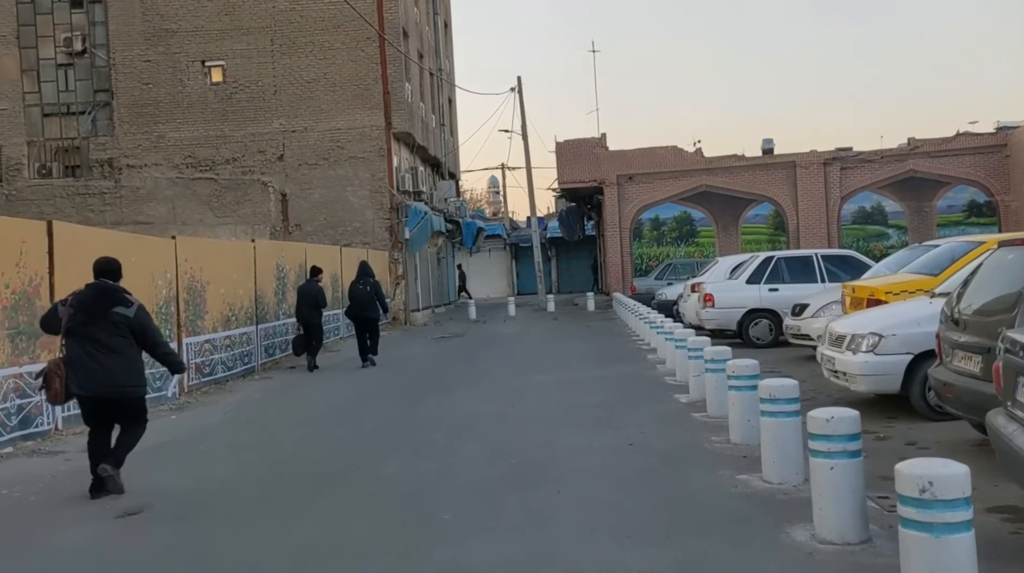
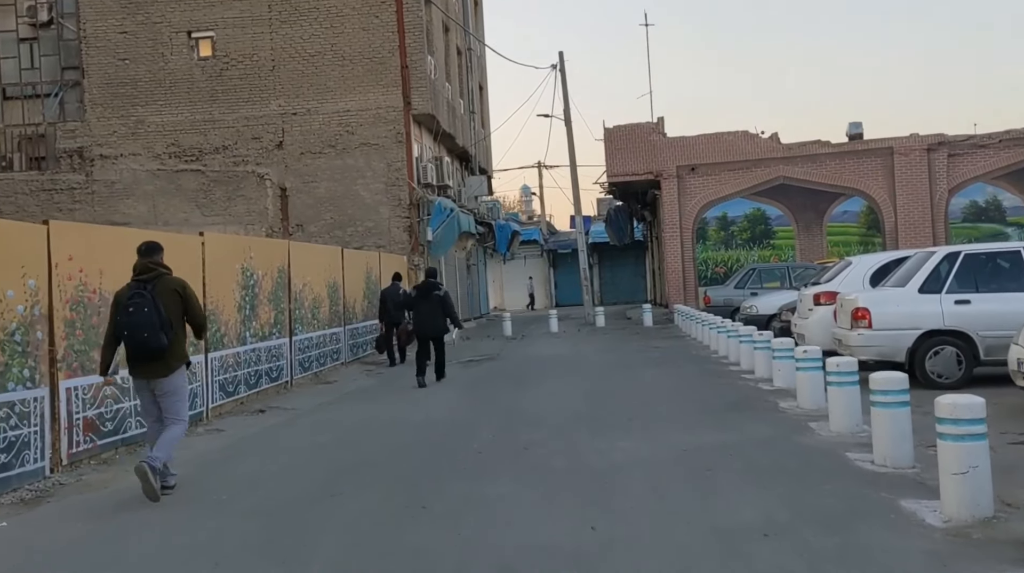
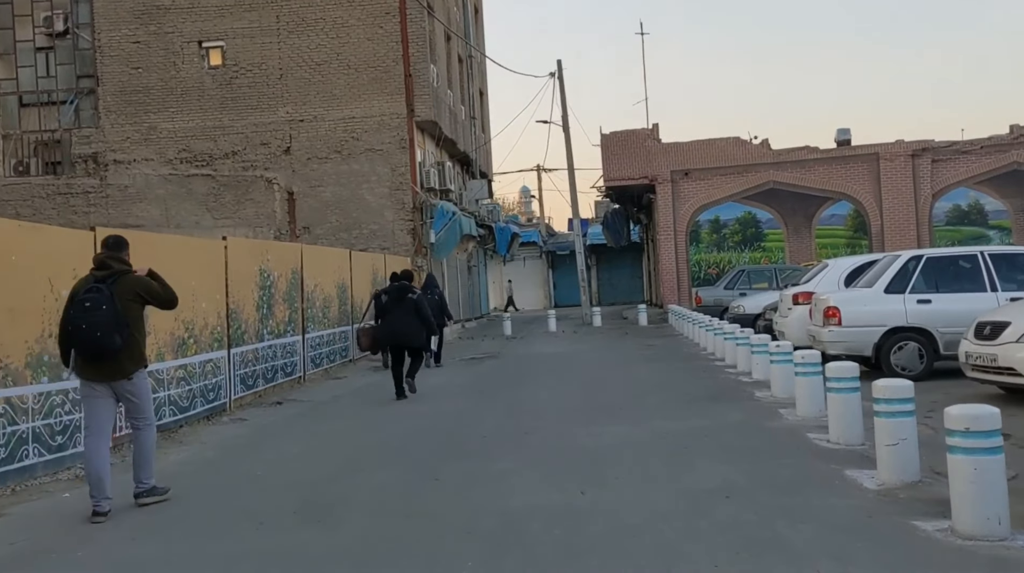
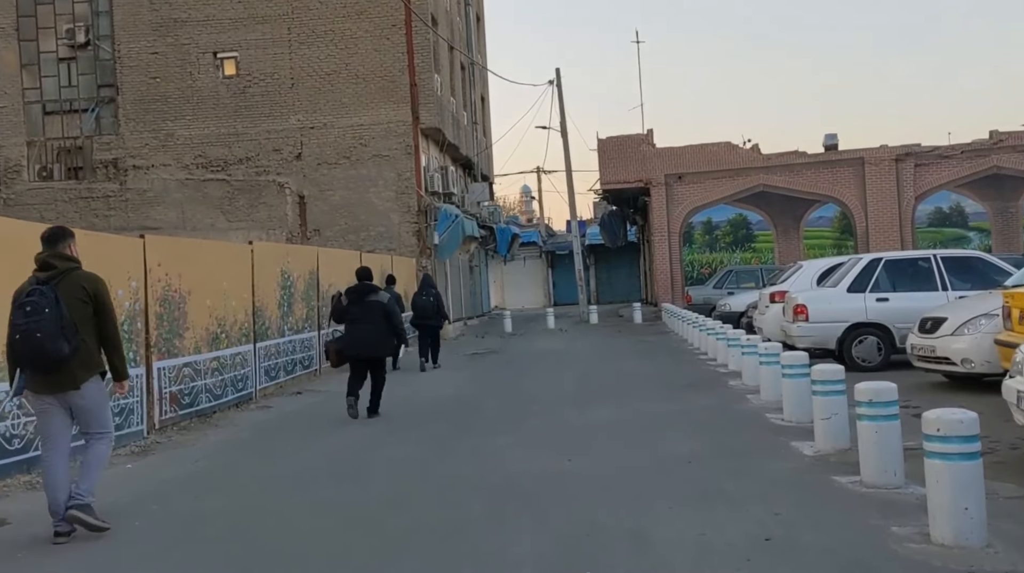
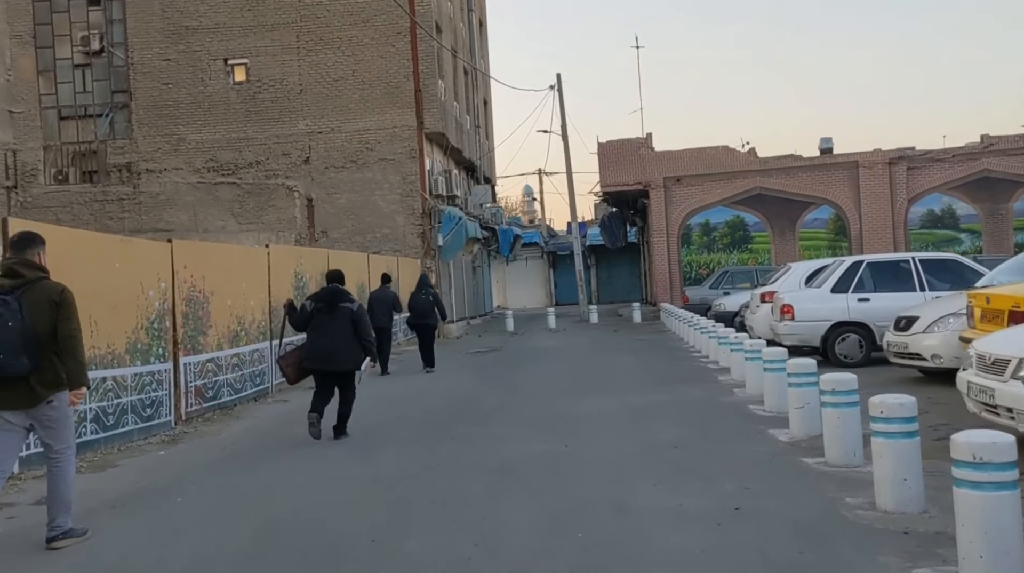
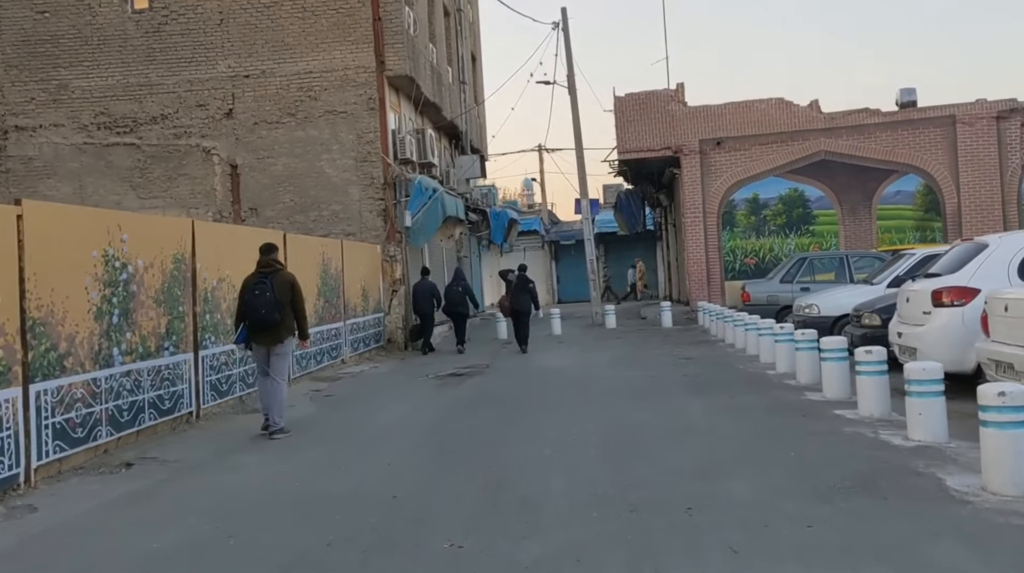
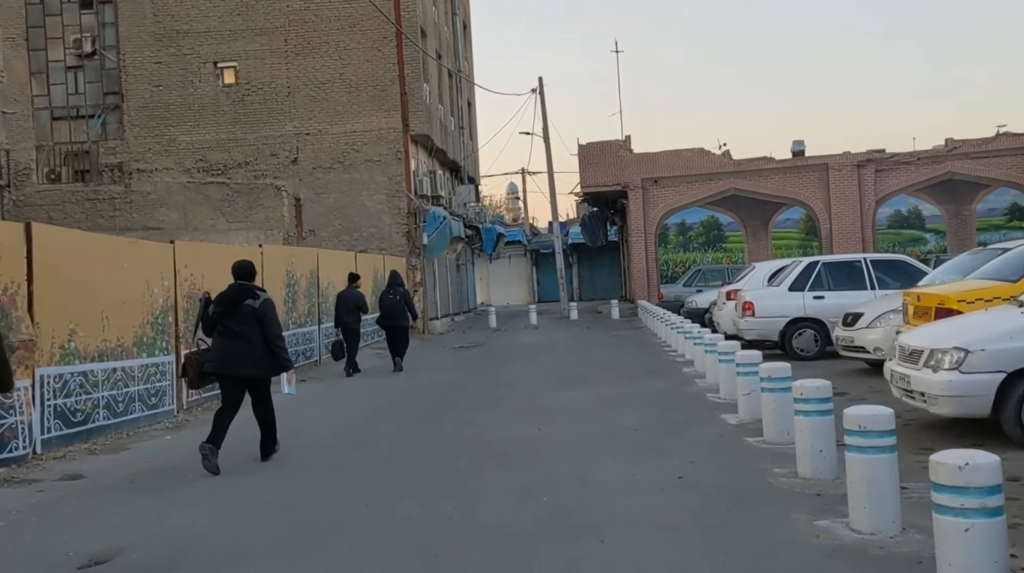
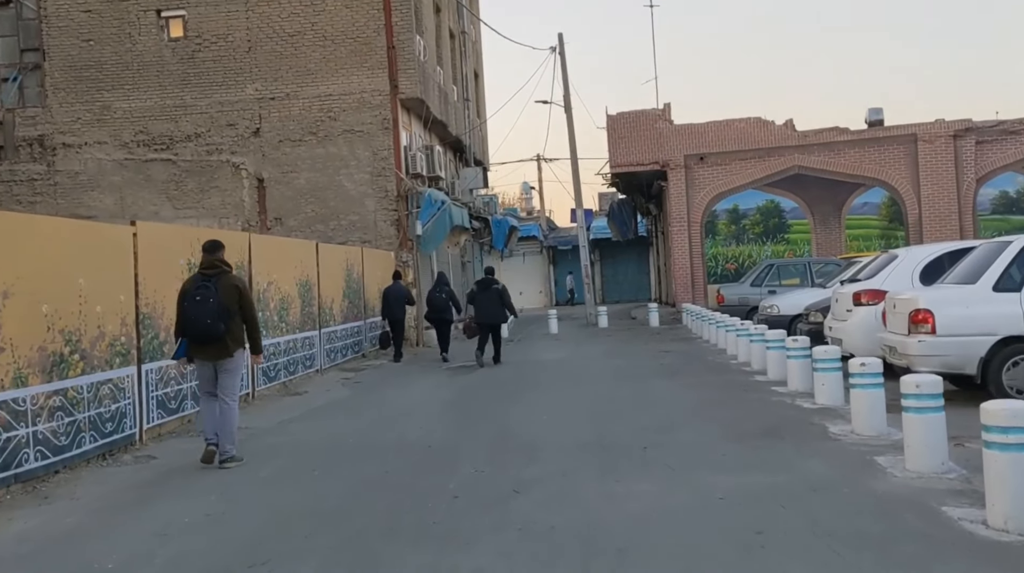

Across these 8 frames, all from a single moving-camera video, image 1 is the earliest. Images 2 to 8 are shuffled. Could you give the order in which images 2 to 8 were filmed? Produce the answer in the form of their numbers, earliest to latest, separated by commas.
7, 5, 4, 3, 2, 8, 6
